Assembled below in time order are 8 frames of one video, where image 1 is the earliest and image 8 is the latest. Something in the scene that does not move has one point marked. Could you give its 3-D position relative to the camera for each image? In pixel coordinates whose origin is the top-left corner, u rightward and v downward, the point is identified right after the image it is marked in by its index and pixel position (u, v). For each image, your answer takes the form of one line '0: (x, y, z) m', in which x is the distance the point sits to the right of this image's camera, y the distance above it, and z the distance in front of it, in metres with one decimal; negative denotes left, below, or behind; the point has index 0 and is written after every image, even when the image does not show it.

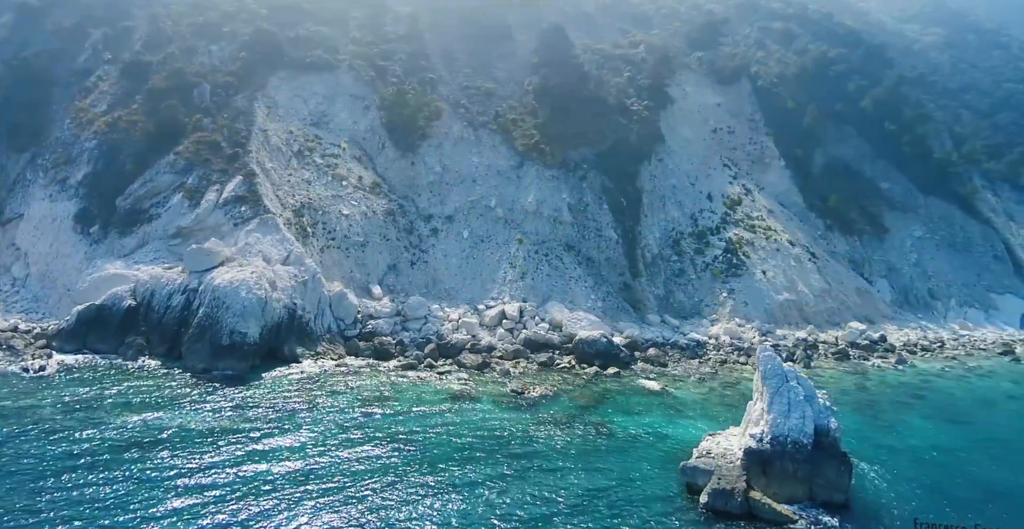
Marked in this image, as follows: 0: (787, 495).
0: (+8.4, -7.2, +19.4) m
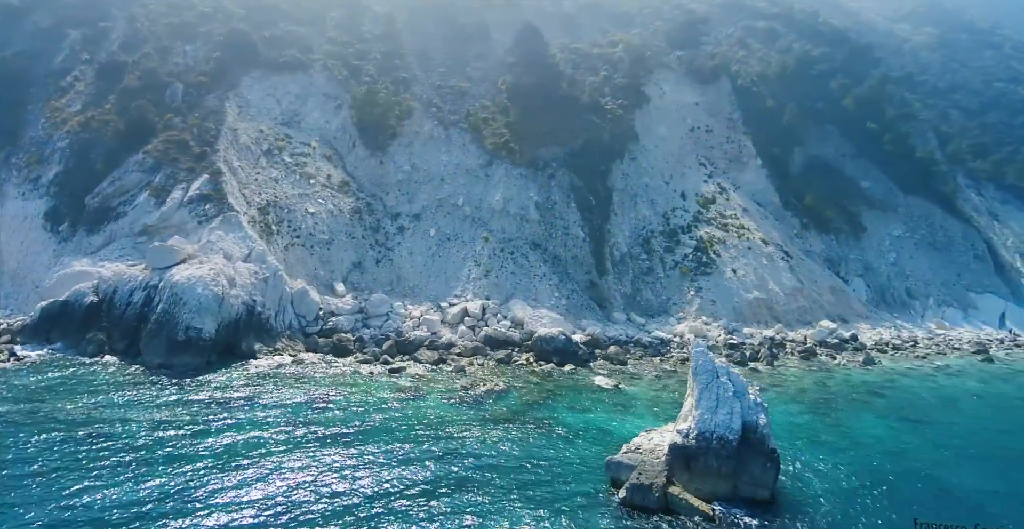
0: (+6.0, -7.1, +19.4) m
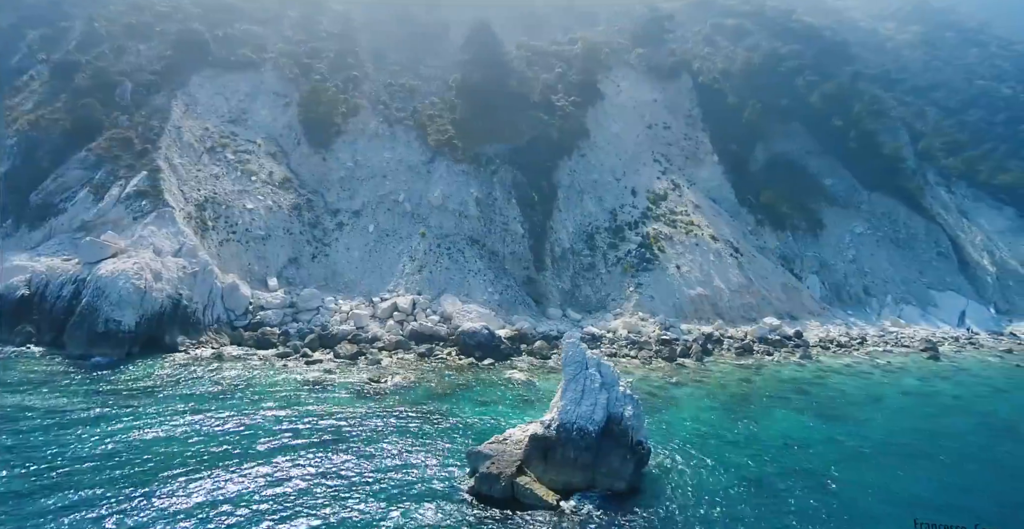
0: (+1.6, -6.8, +19.6) m
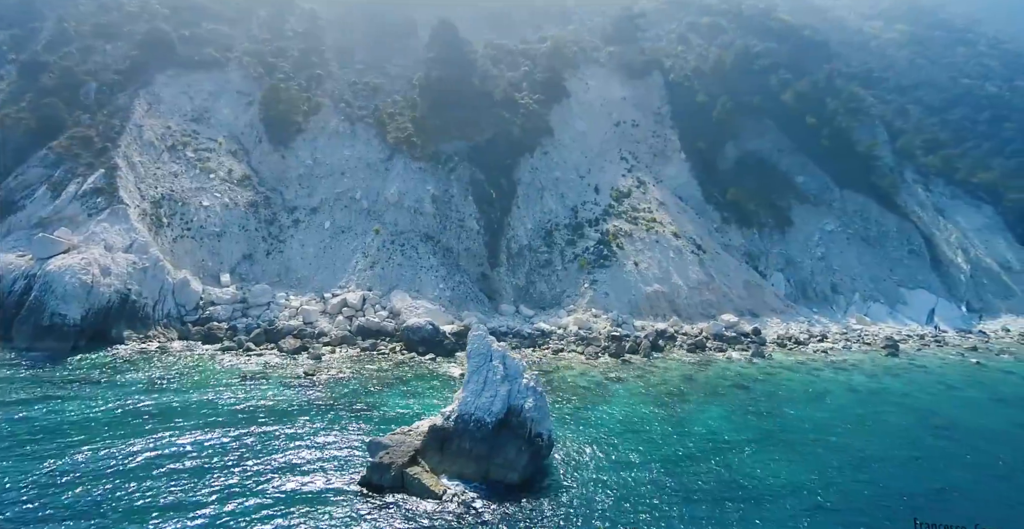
0: (-1.7, -6.6, +19.8) m
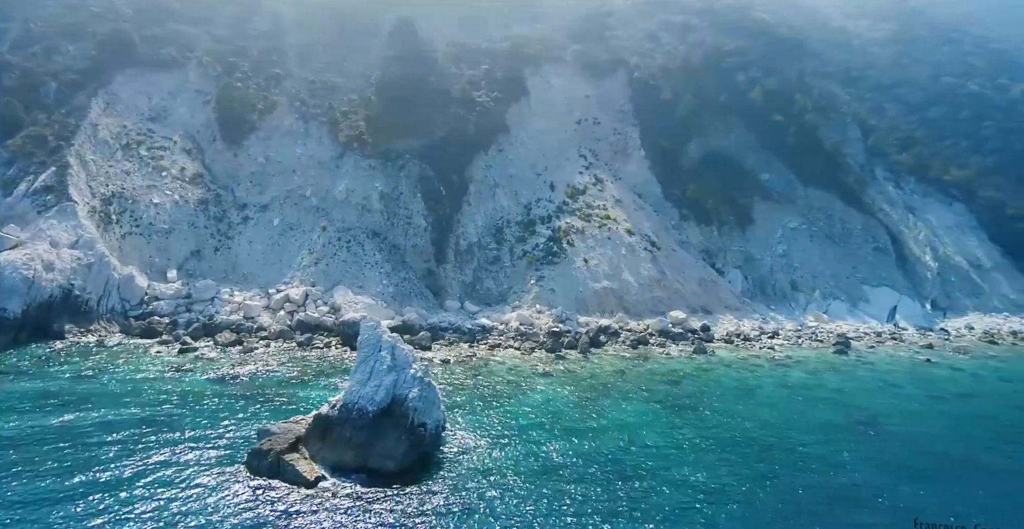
0: (-5.6, -6.3, +20.2) m
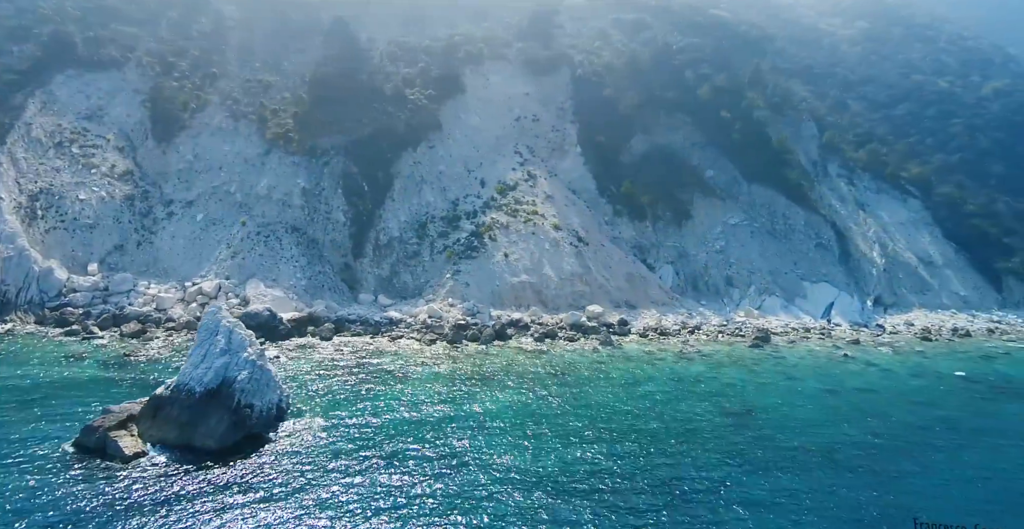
0: (-11.8, -5.9, +21.0) m
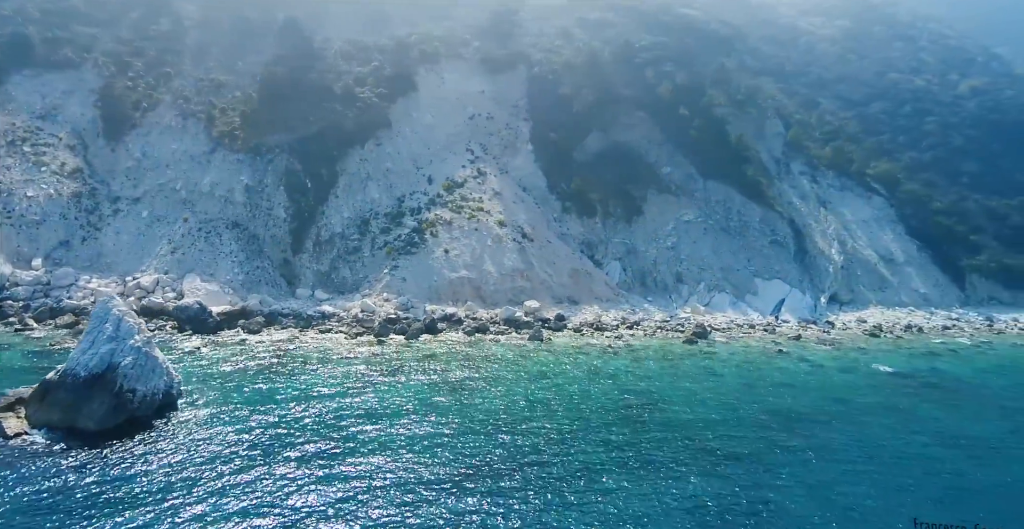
0: (-16.6, -5.6, +21.8) m
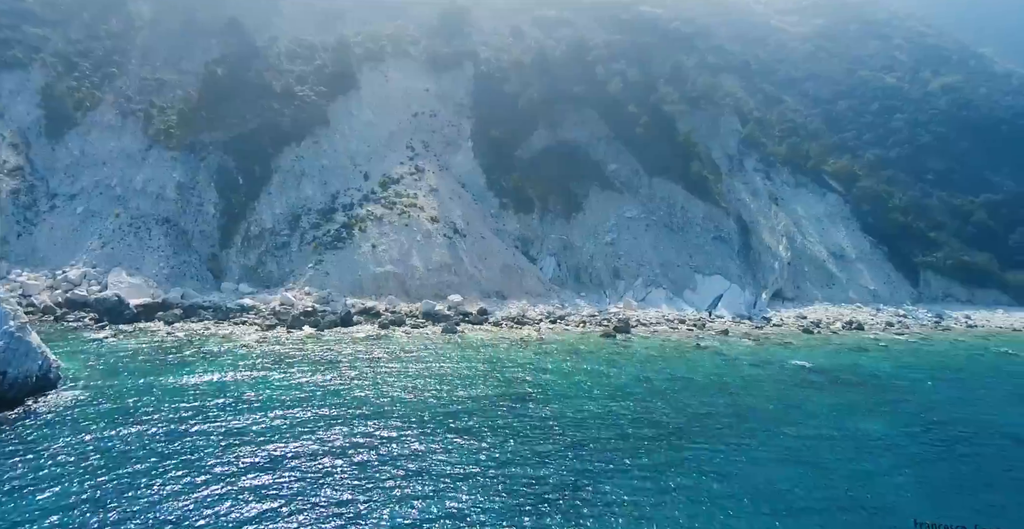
0: (-22.5, -5.2, +22.8) m
